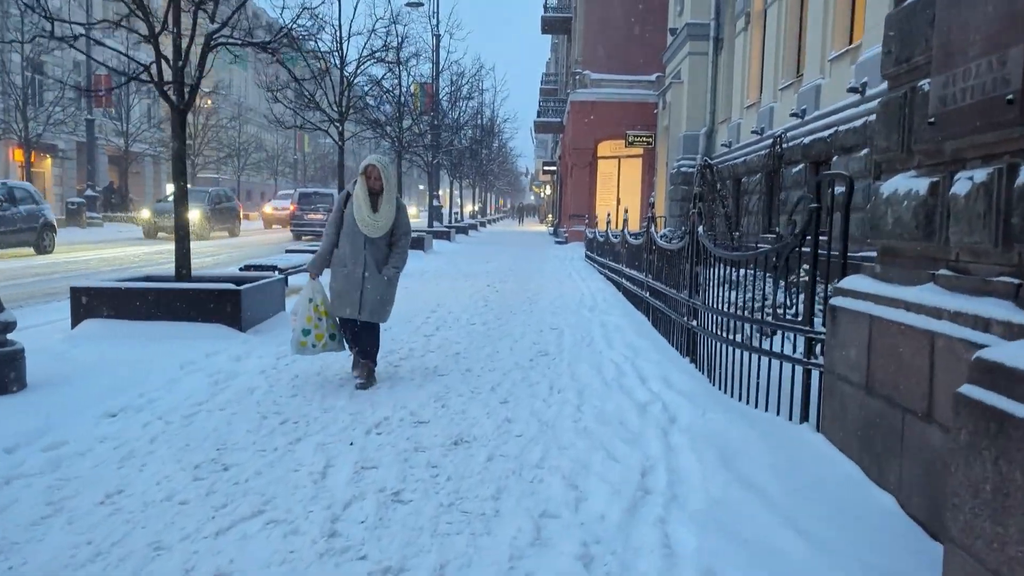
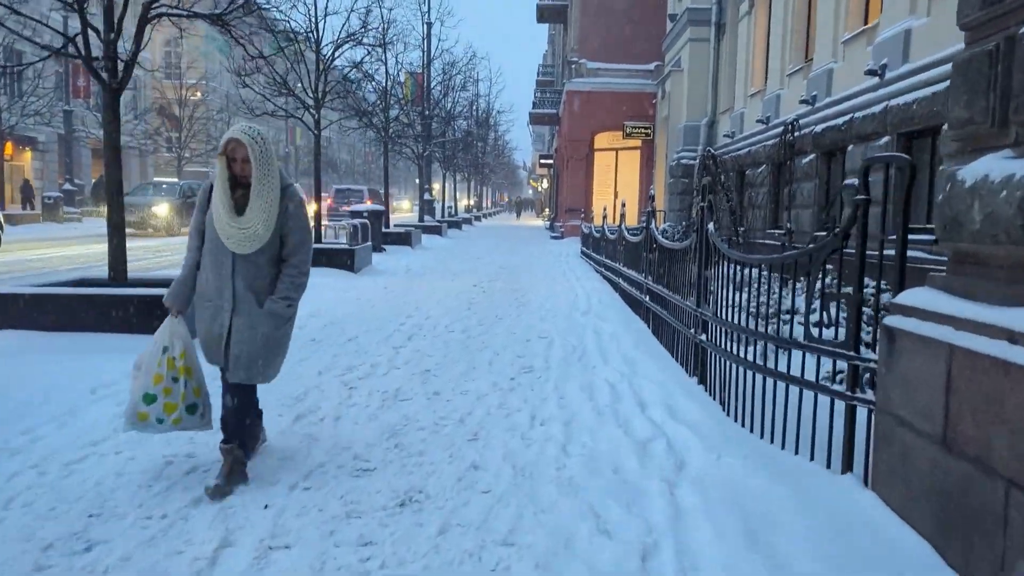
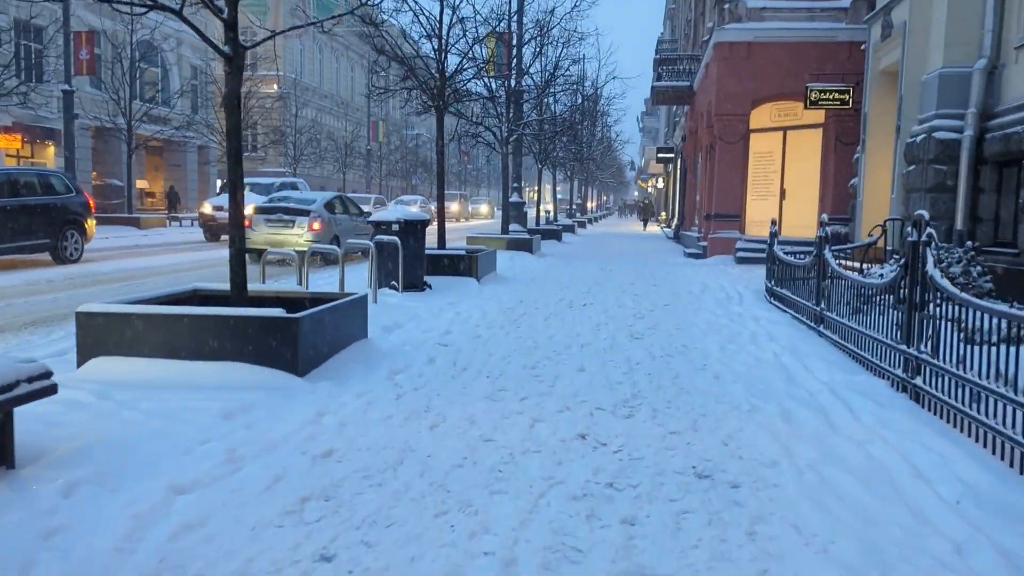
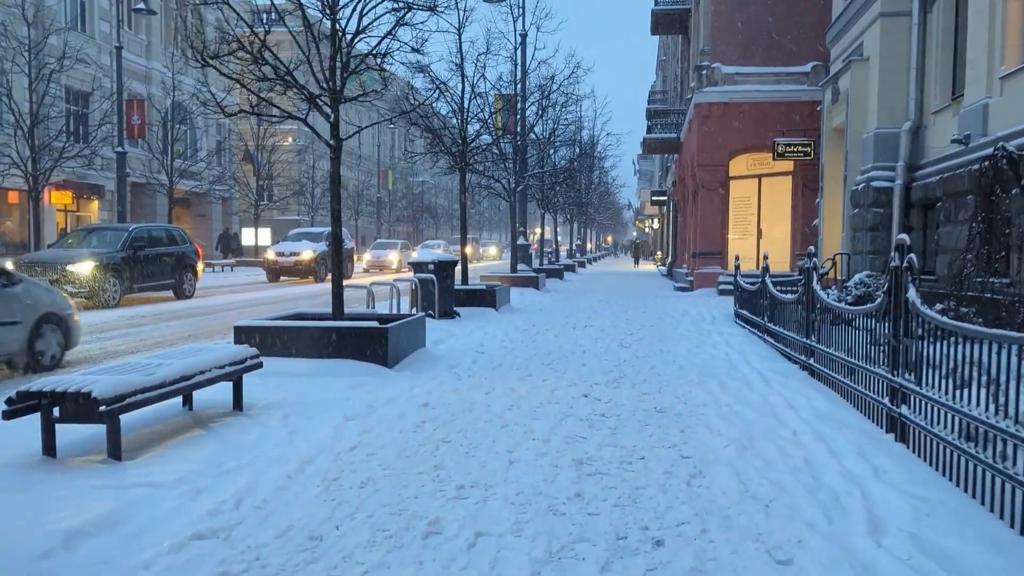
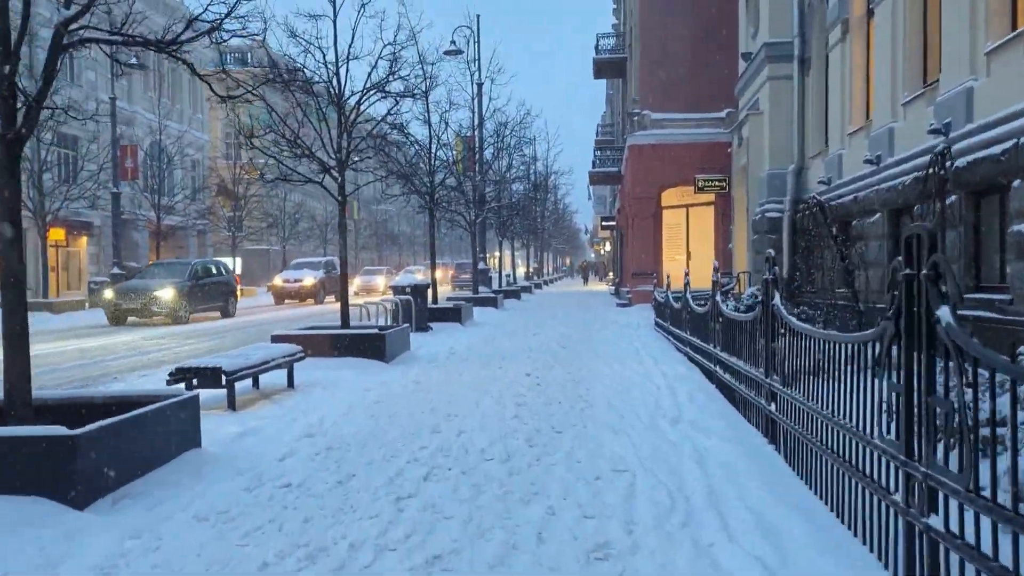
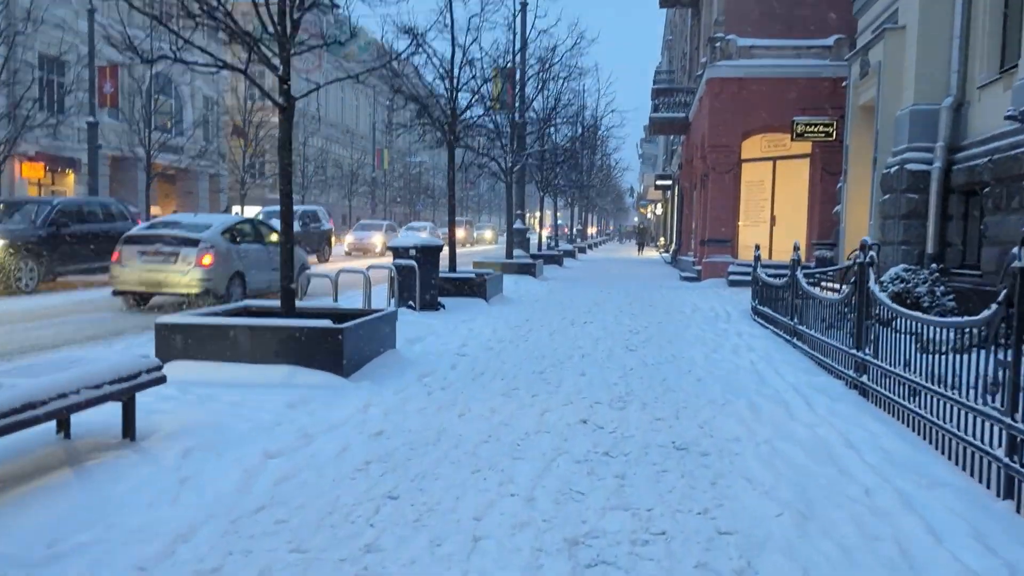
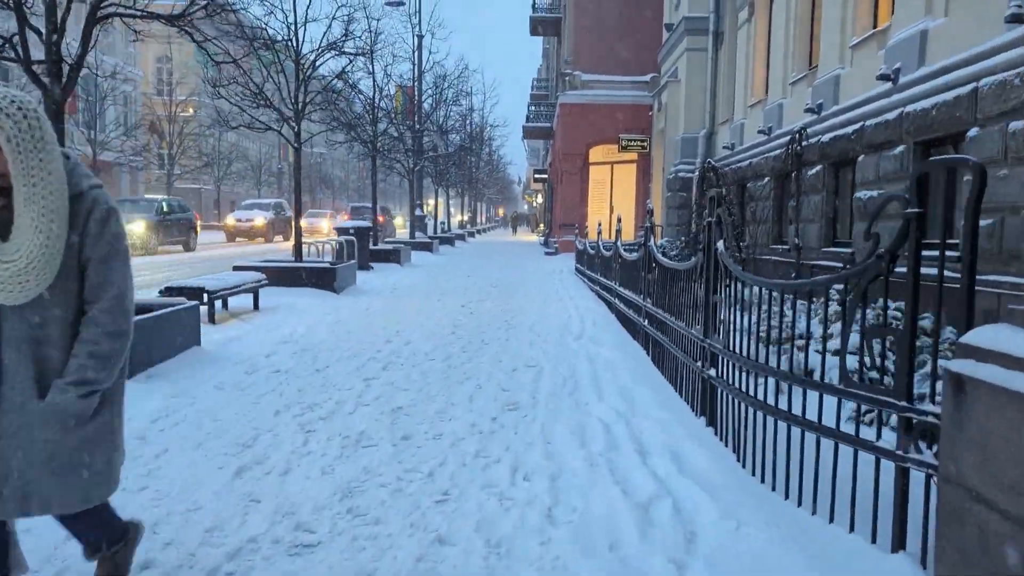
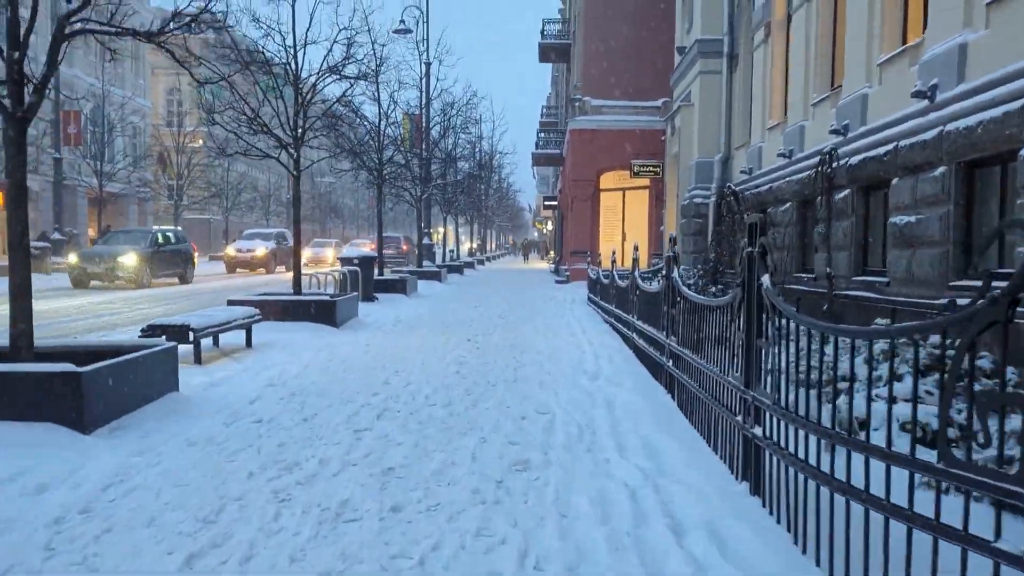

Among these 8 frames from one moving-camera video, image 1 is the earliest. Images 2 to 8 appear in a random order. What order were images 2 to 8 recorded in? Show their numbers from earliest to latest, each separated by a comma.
2, 7, 8, 5, 4, 6, 3
